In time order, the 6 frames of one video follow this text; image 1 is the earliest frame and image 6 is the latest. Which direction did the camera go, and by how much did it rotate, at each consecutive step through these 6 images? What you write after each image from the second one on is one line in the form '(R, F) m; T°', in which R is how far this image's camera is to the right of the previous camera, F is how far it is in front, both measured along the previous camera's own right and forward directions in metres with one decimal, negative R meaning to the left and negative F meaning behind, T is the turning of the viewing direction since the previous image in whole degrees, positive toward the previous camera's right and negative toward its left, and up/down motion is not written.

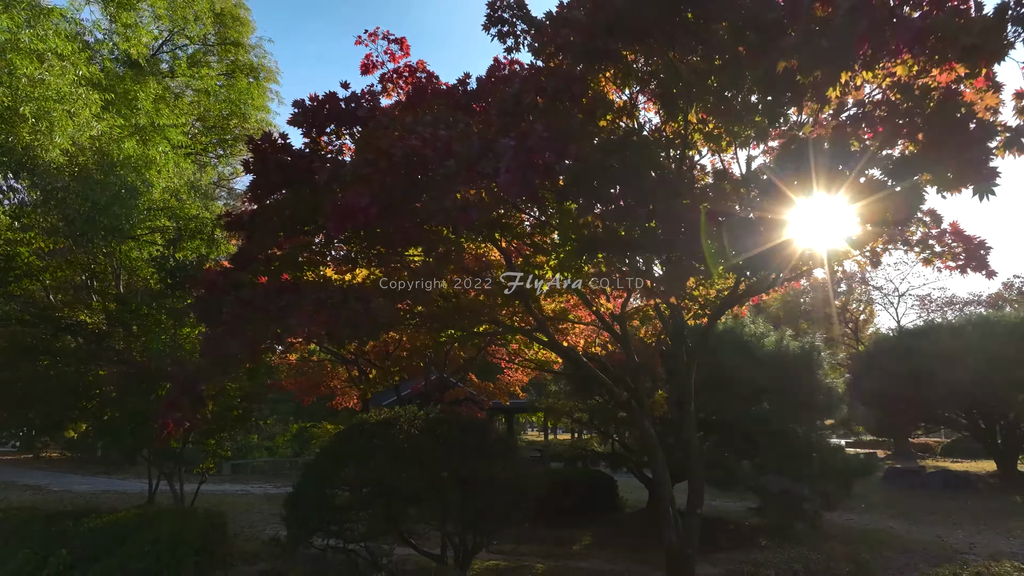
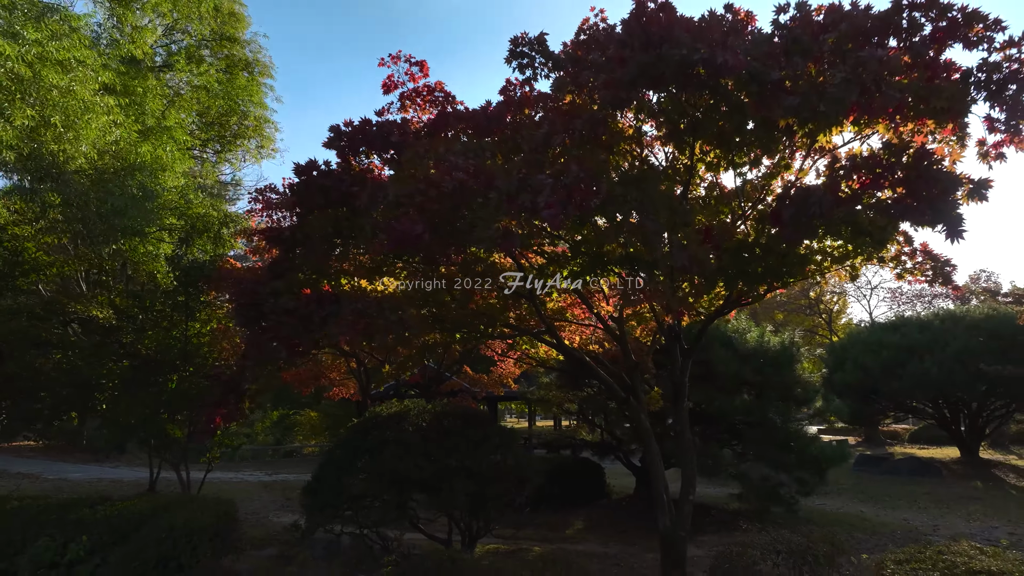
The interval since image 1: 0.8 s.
(-0.2, -0.3) m; +2°
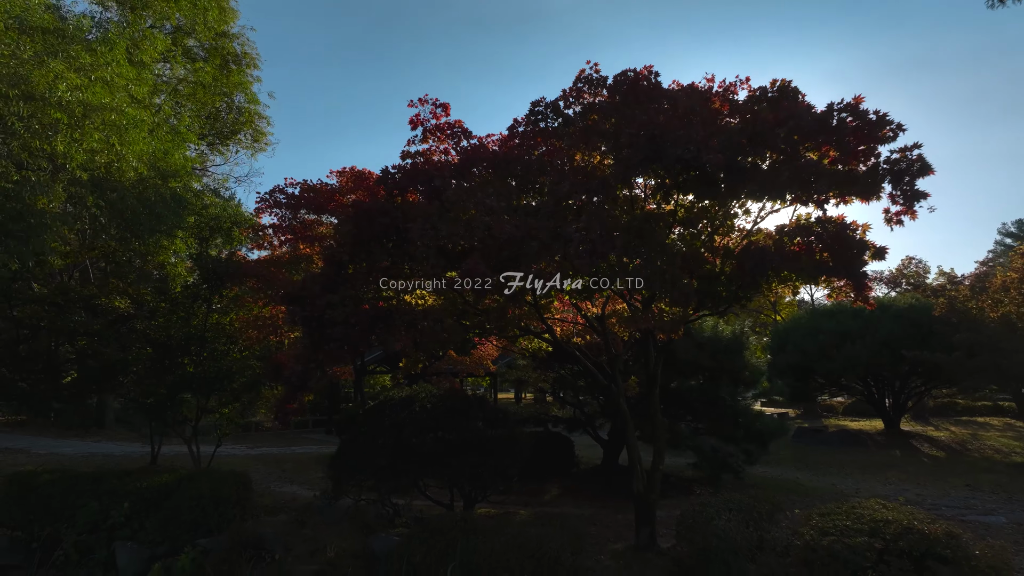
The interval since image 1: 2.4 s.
(-0.4, -0.9) m; +4°
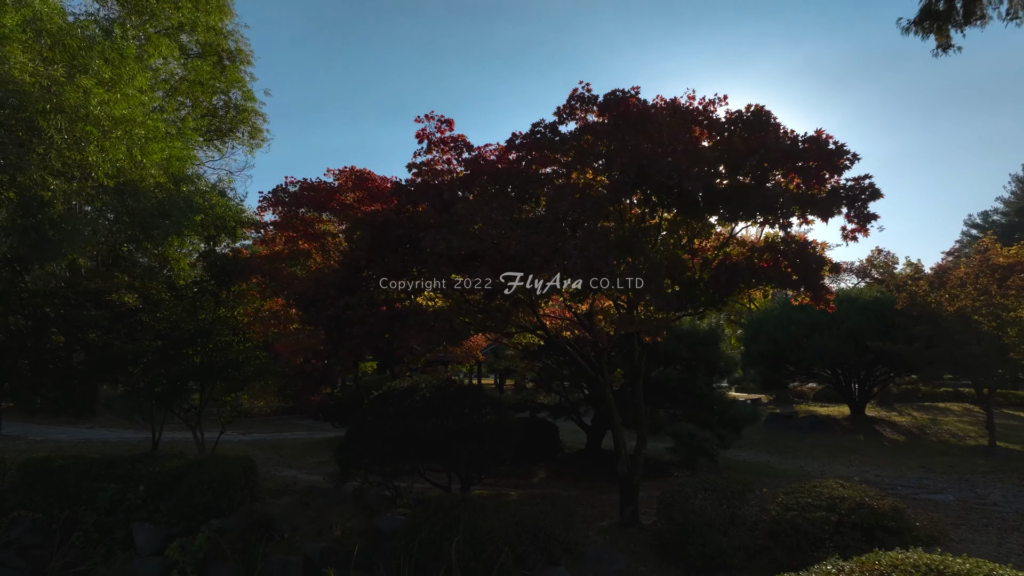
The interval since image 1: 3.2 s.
(-0.2, -0.5) m; +2°
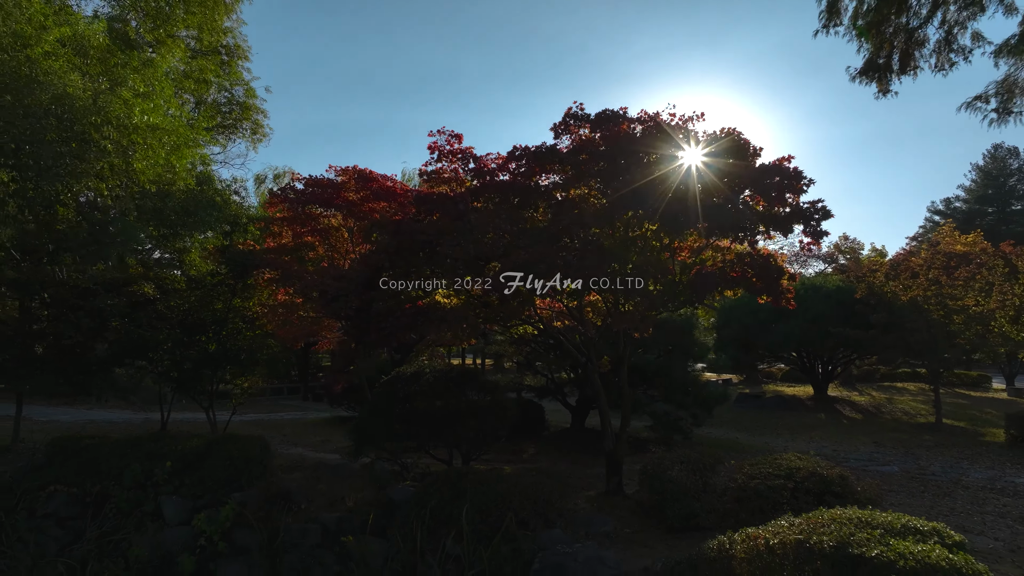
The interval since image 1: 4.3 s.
(-0.3, -0.7) m; +2°
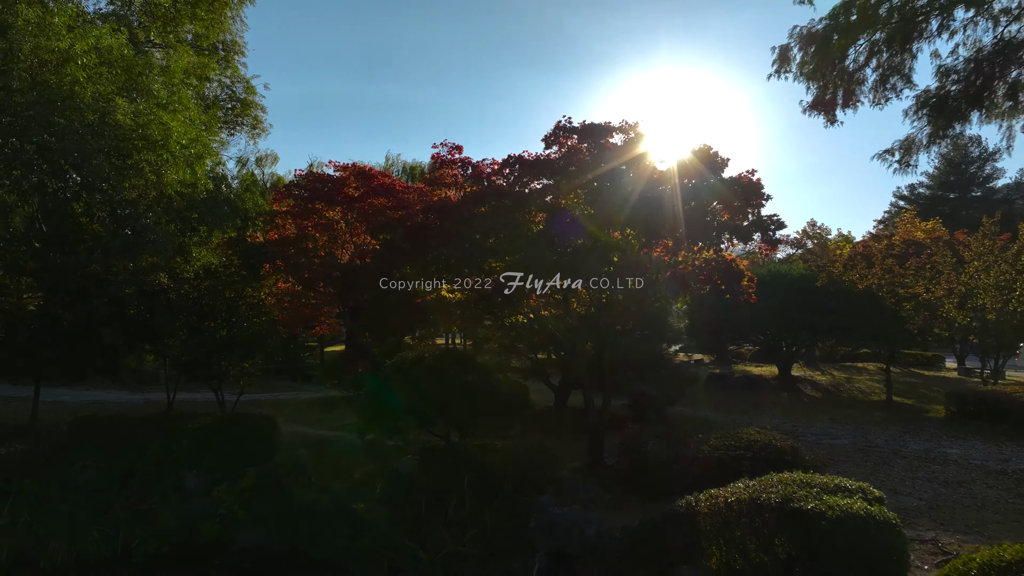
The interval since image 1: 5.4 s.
(-0.2, -0.8) m; +2°
